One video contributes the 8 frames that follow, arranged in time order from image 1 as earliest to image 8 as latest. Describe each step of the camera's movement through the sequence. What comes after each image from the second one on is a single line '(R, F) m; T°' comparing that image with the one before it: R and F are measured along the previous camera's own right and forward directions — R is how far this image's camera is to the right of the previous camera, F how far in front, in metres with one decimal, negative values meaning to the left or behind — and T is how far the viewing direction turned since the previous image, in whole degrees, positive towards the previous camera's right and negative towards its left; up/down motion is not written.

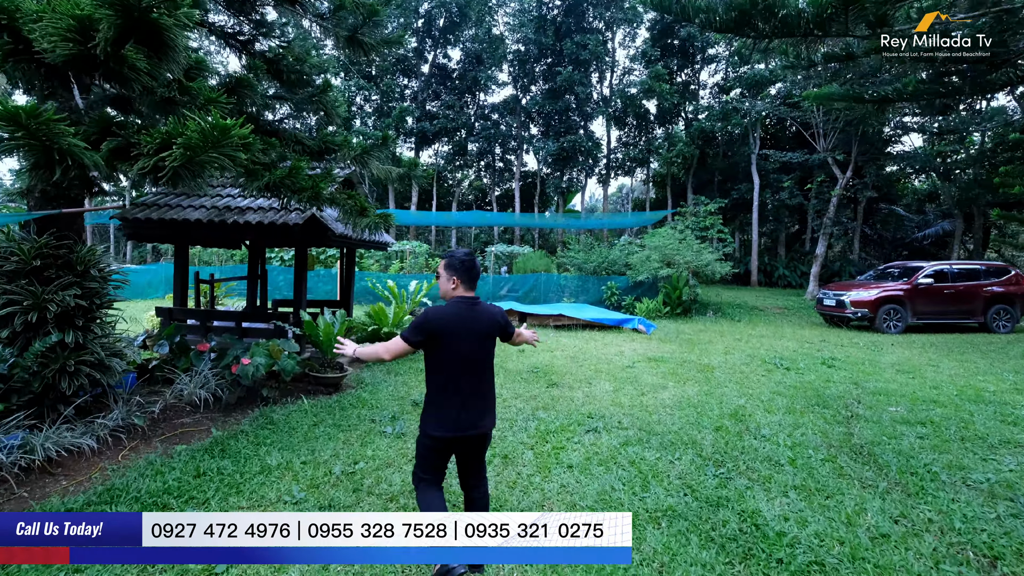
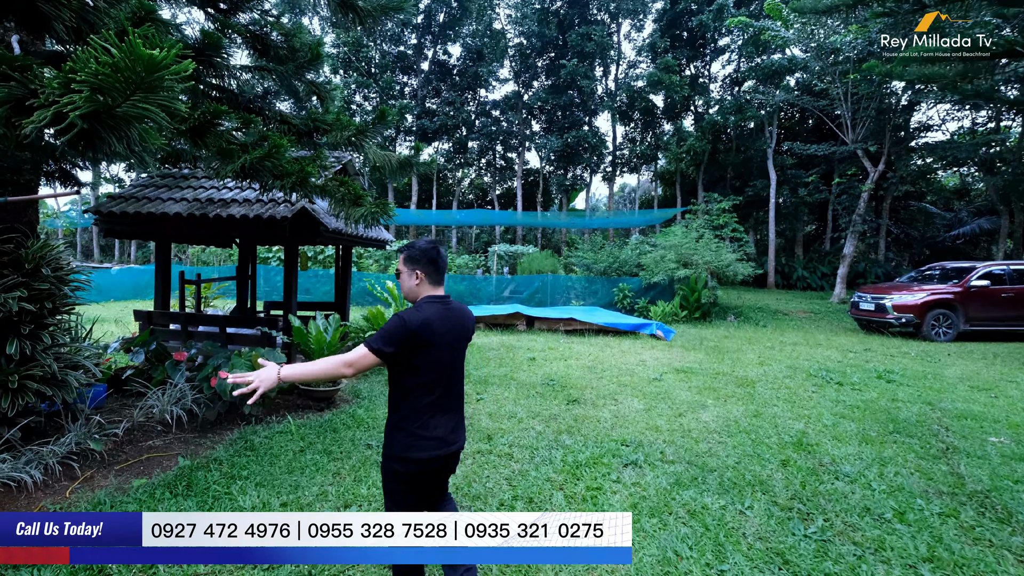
(-0.2, +0.6) m; 0°
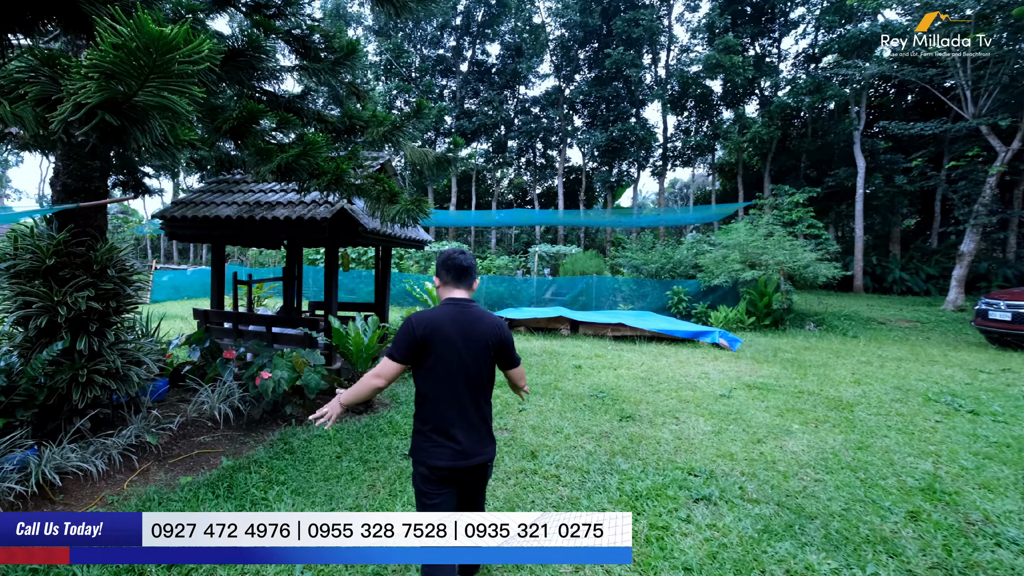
(-0.1, +0.4) m; -5°
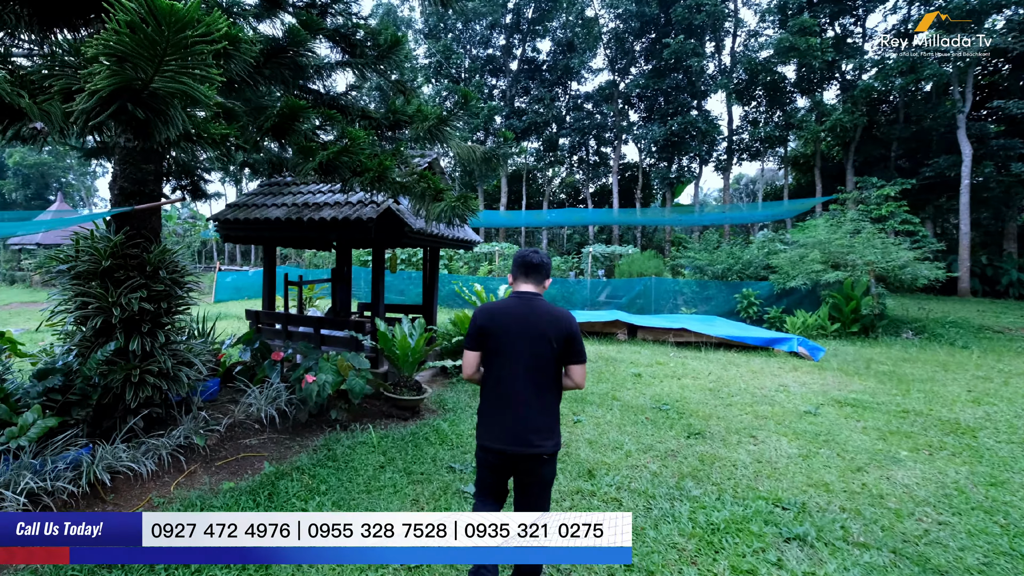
(0.0, +0.3) m; -6°
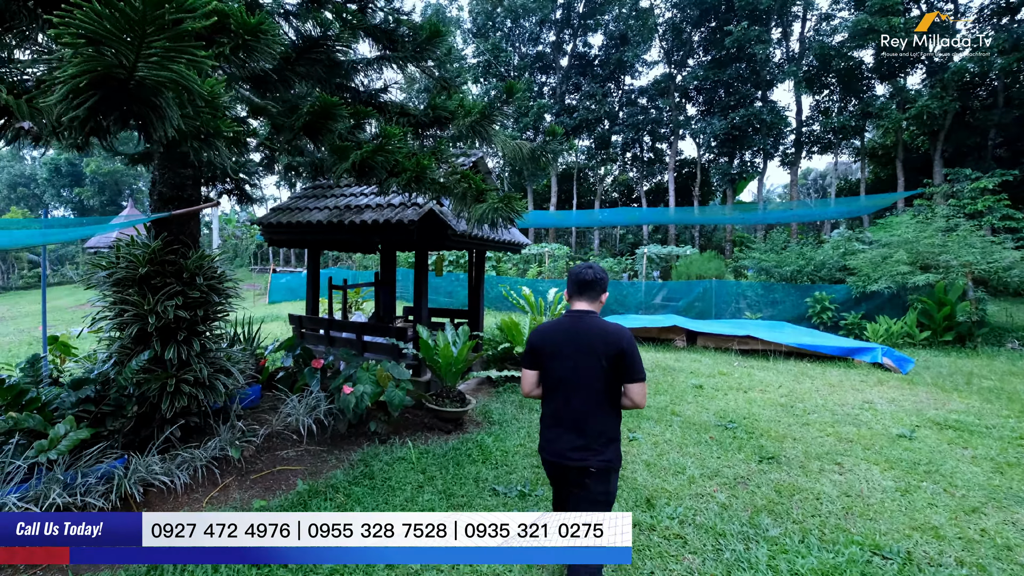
(0.0, +0.3) m; -6°
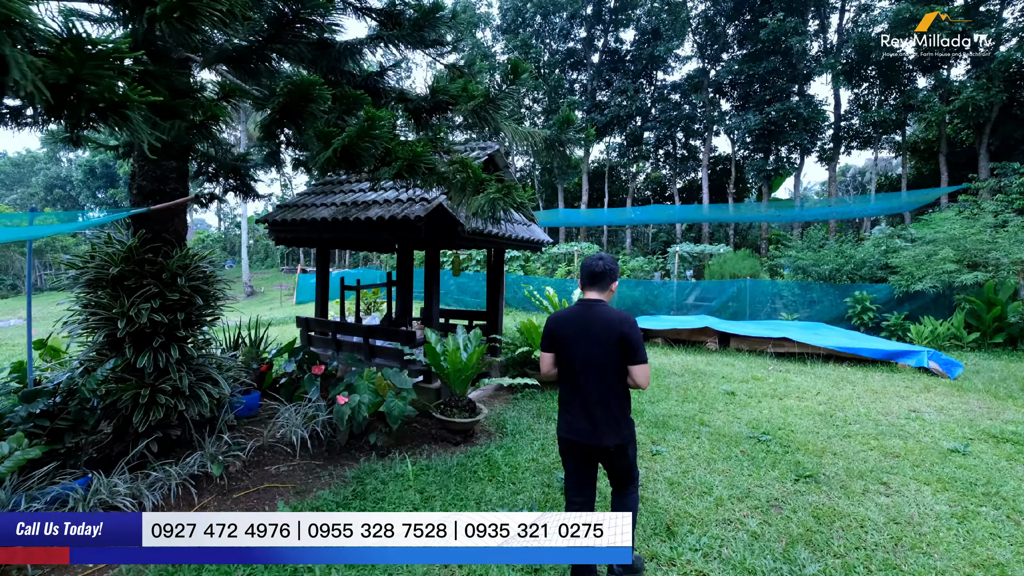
(+0.1, +0.3) m; -3°
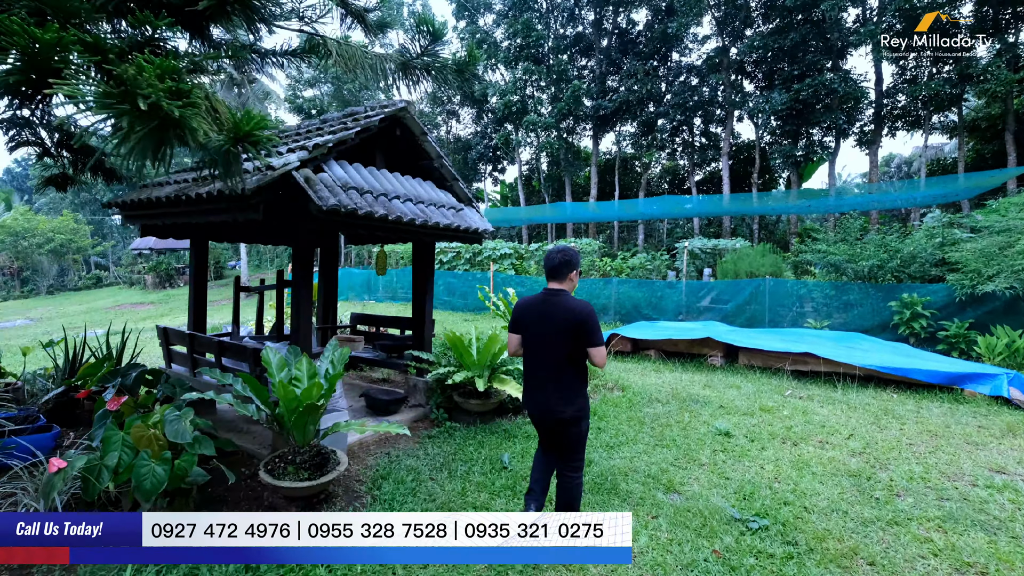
(+0.9, +1.3) m; -3°
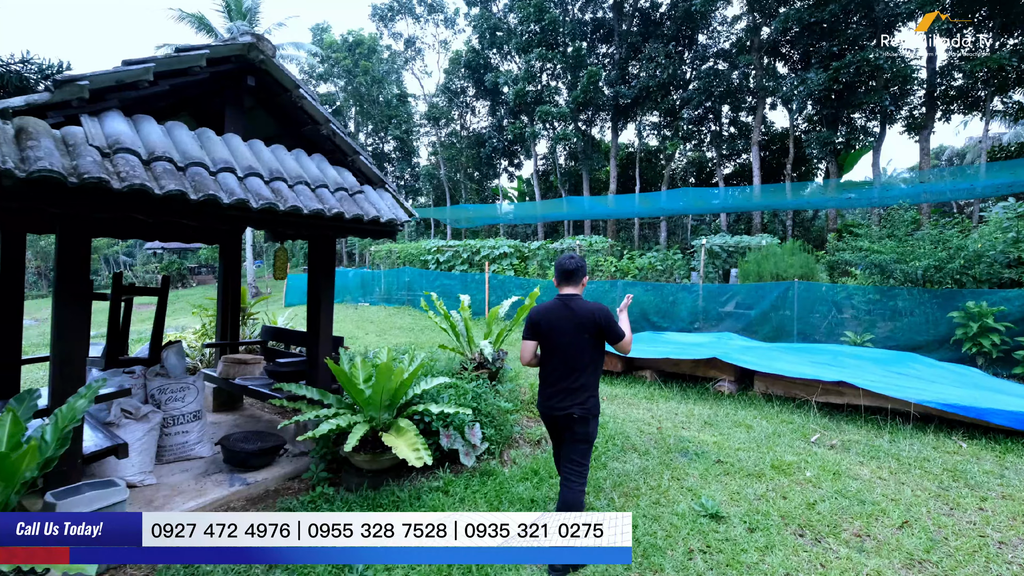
(+0.7, +1.1) m; -3°
